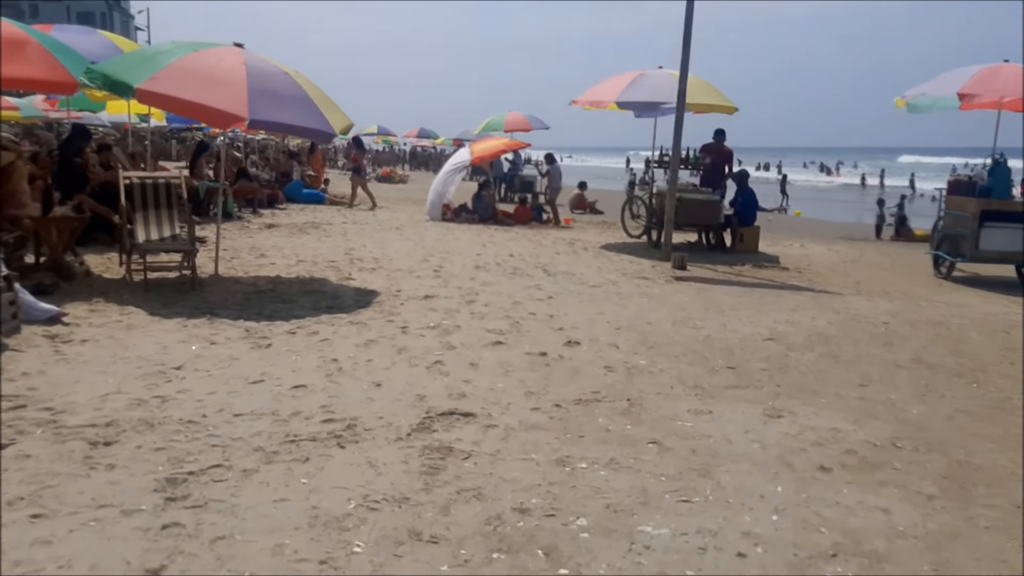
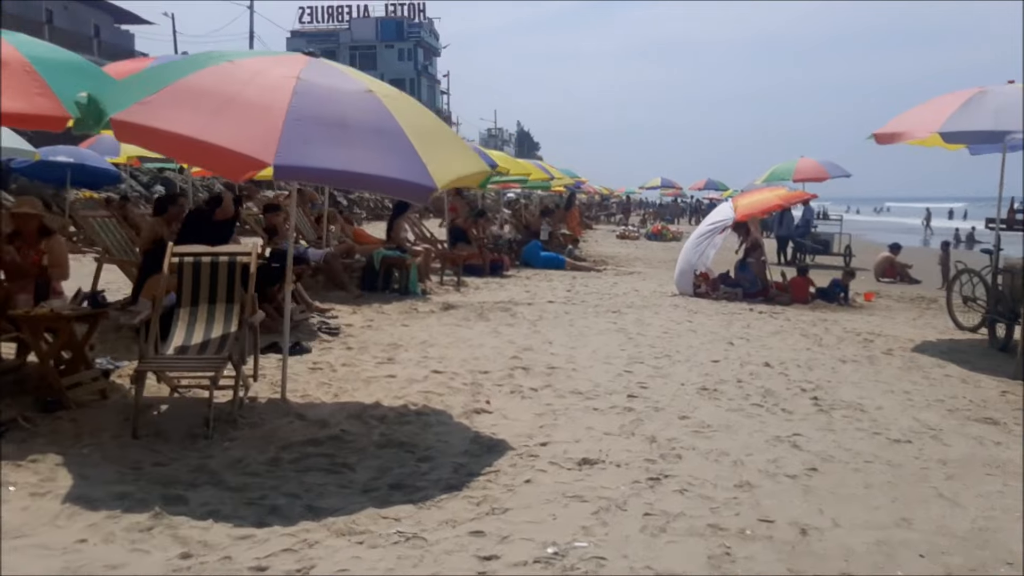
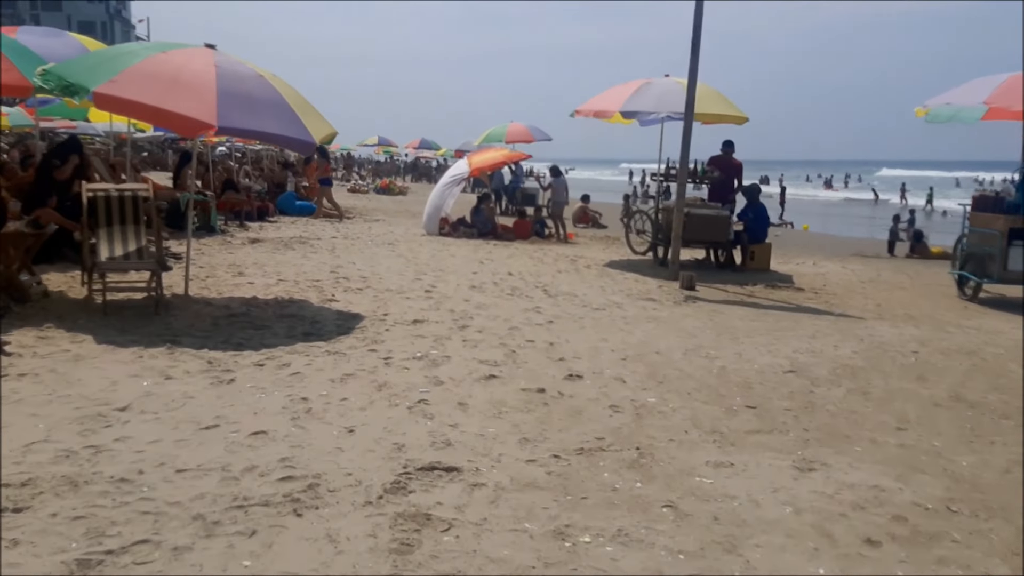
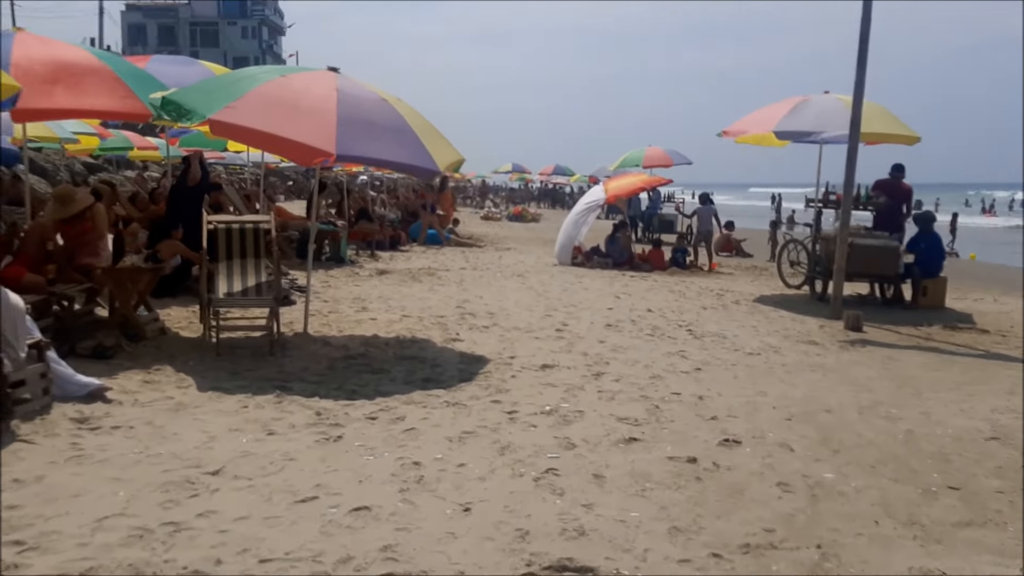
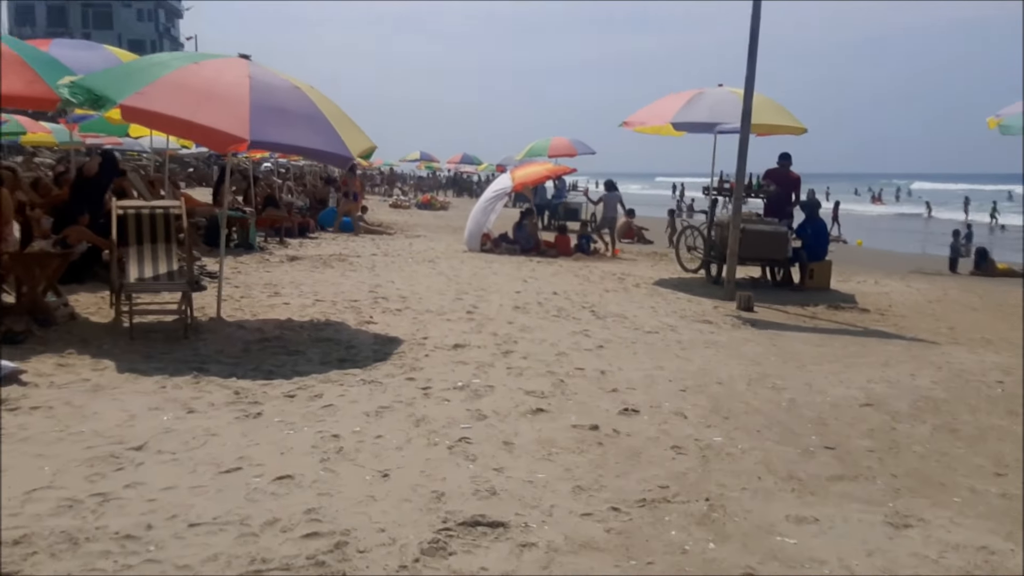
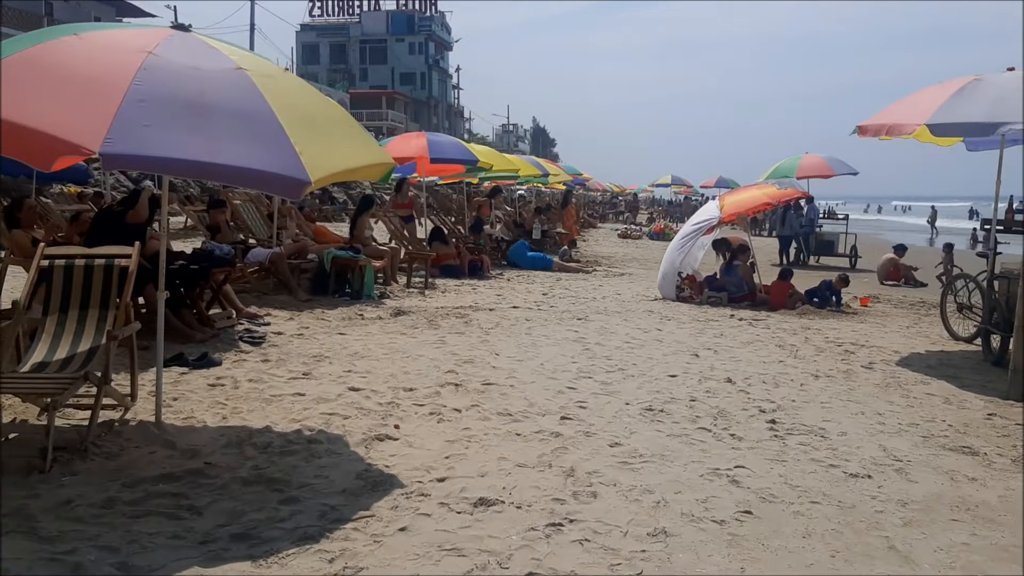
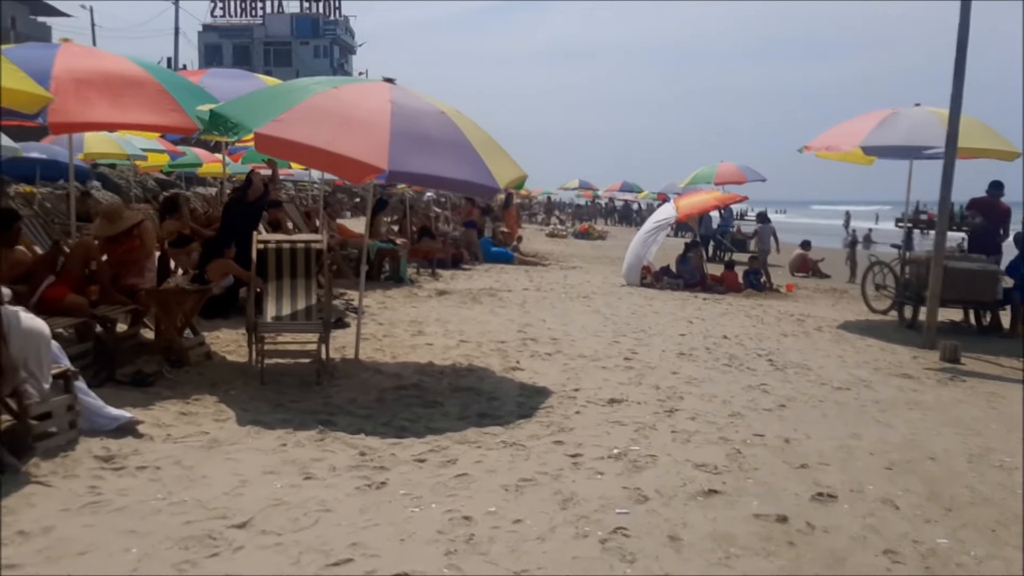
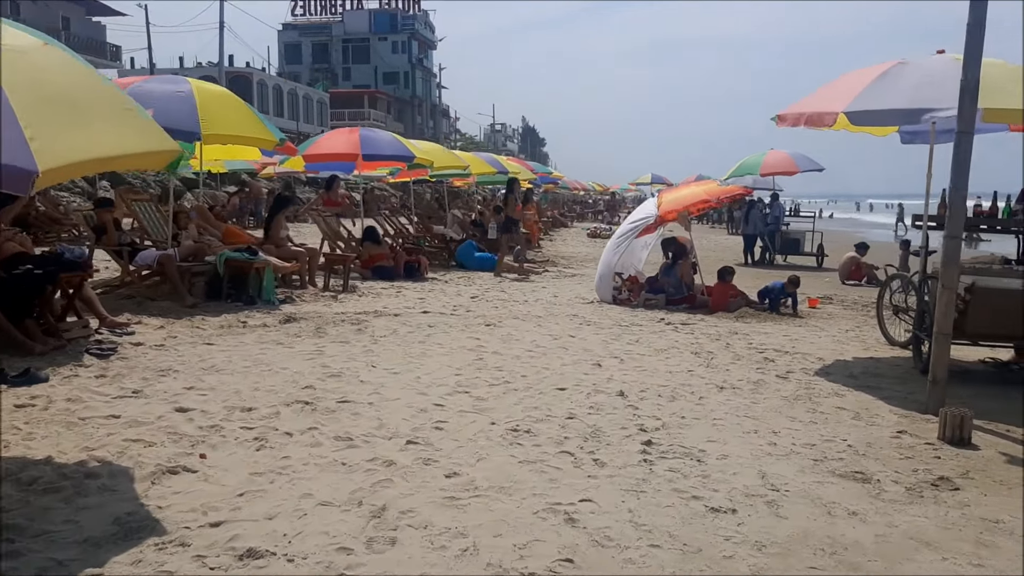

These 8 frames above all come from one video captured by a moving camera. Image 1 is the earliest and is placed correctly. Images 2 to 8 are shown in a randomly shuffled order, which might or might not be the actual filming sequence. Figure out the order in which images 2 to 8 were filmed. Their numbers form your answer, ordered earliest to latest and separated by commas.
3, 5, 4, 7, 2, 6, 8
